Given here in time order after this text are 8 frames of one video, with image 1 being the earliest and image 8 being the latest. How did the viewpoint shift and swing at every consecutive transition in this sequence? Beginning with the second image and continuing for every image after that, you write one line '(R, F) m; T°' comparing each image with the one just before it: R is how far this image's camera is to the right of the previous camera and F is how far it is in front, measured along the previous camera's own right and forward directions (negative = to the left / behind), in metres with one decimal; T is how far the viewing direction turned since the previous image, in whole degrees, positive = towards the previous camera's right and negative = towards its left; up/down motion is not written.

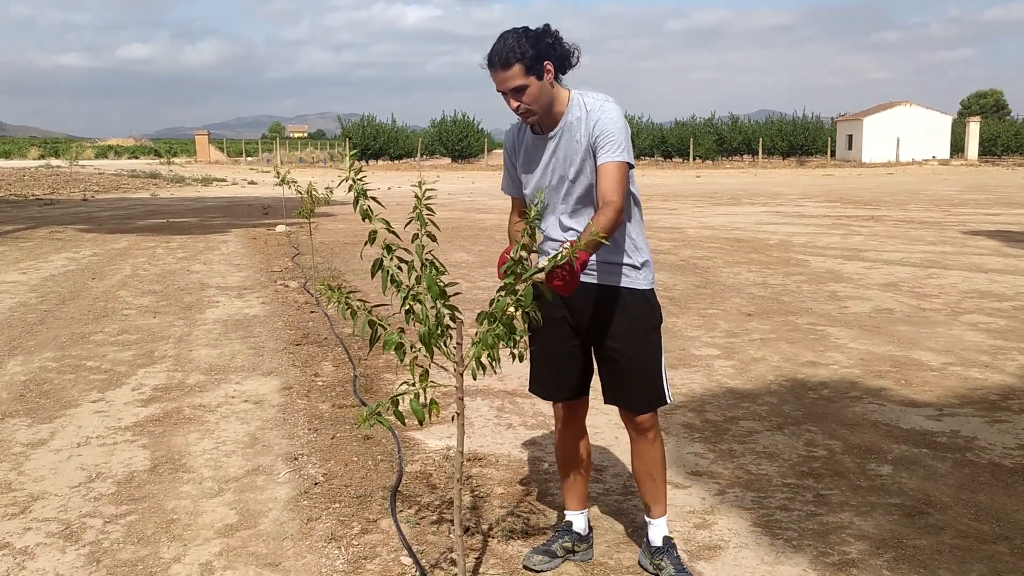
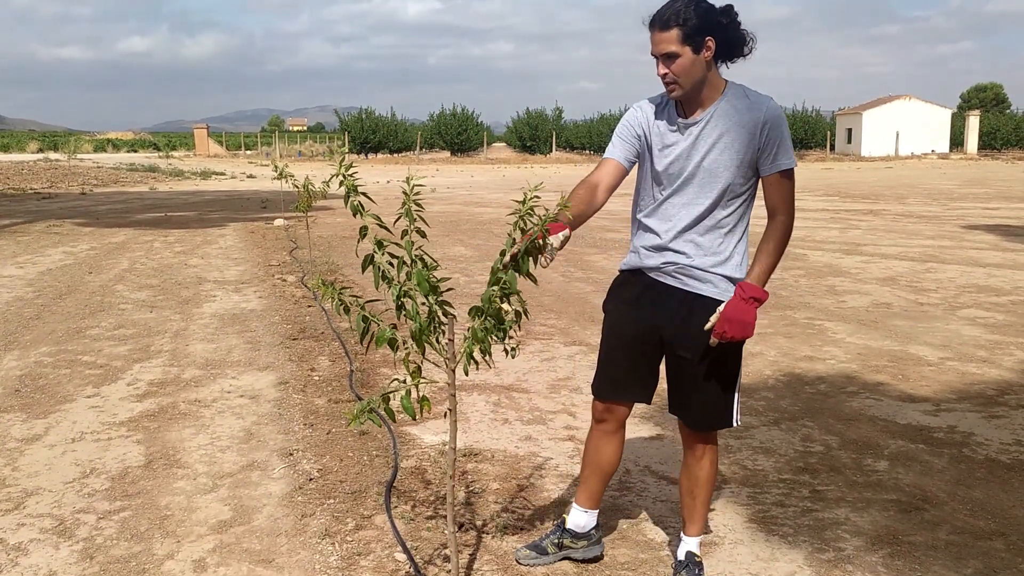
(0.0, 0.0) m; 0°
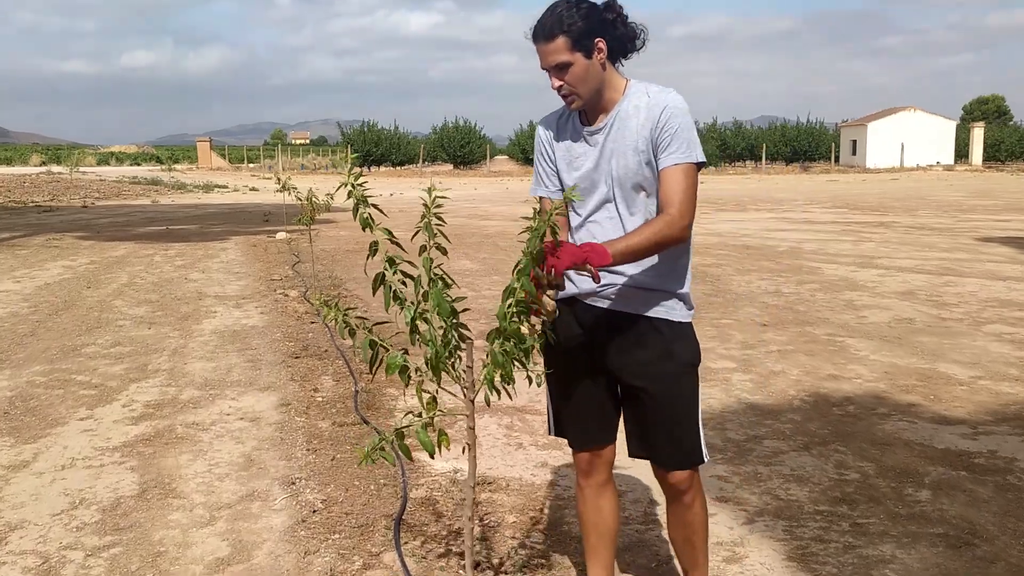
(-0.1, +0.3) m; 0°
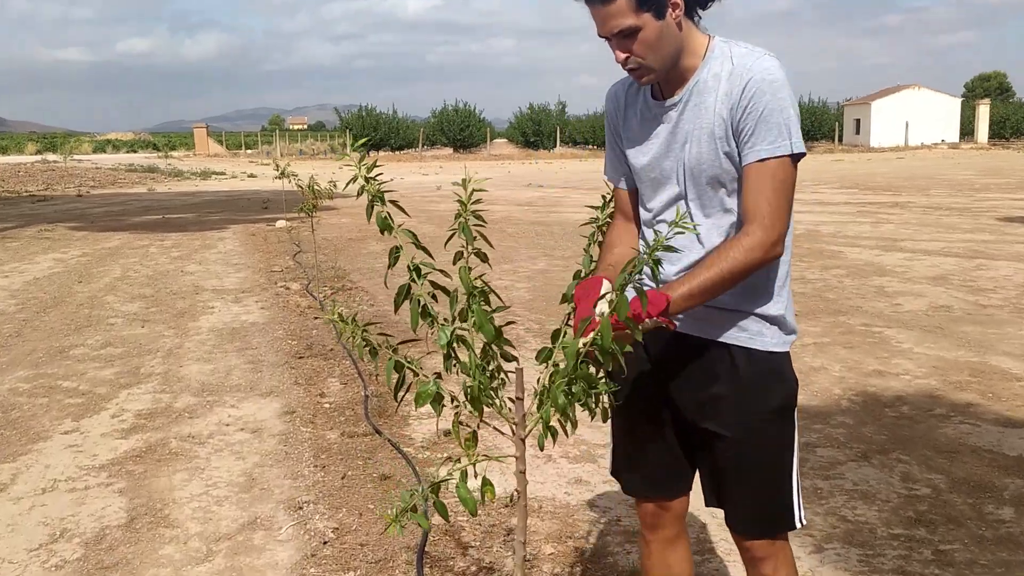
(-0.1, +0.5) m; 0°
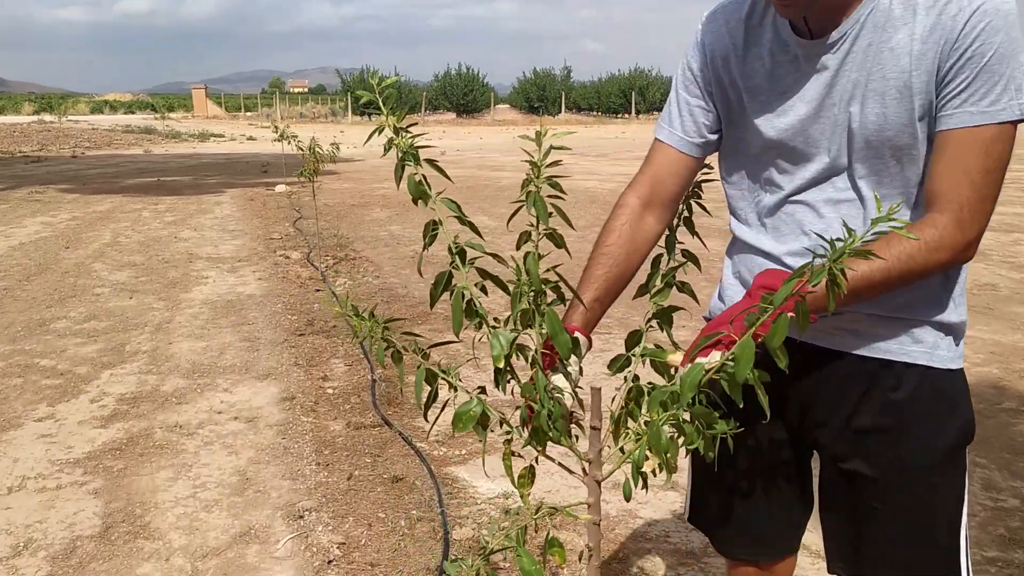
(-0.1, +0.5) m; 0°
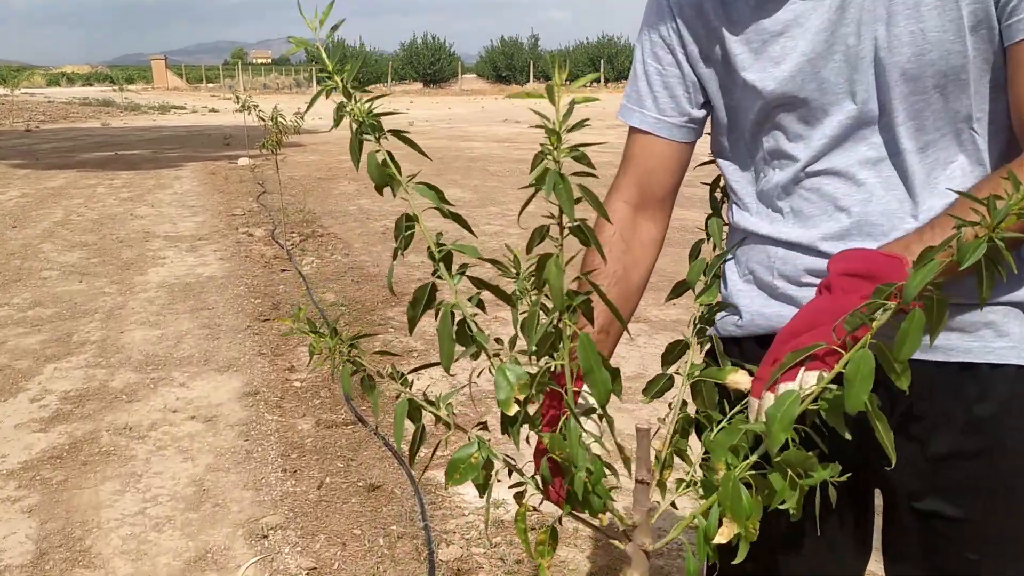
(-0.1, +0.4) m; +2°
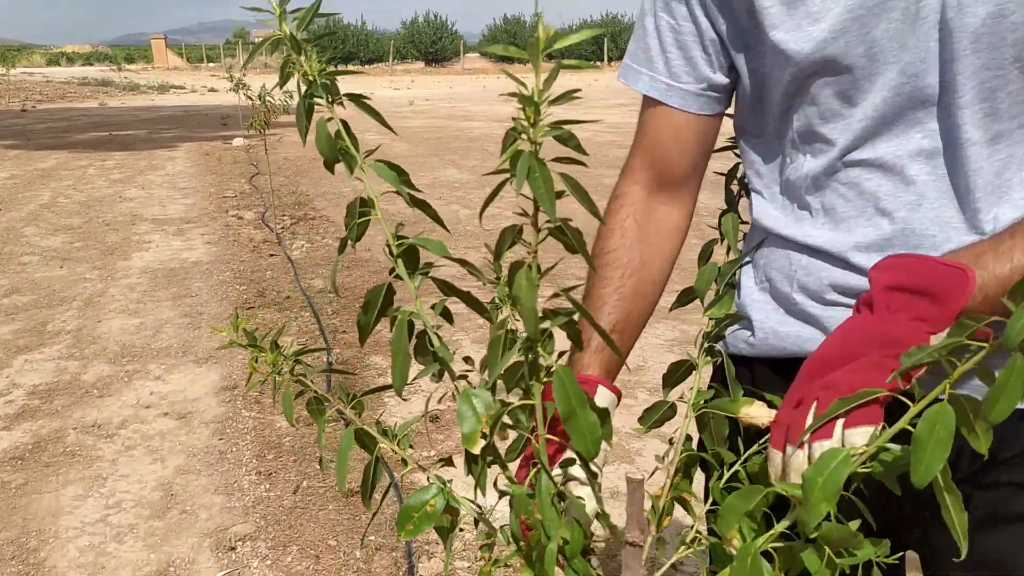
(0.0, +0.2) m; 0°
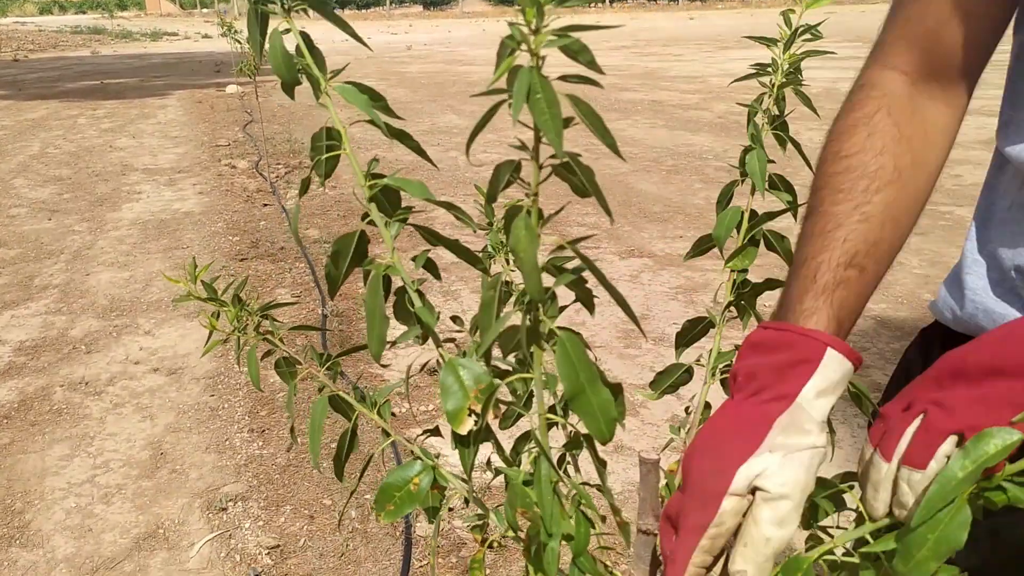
(0.0, +0.1) m; 0°
